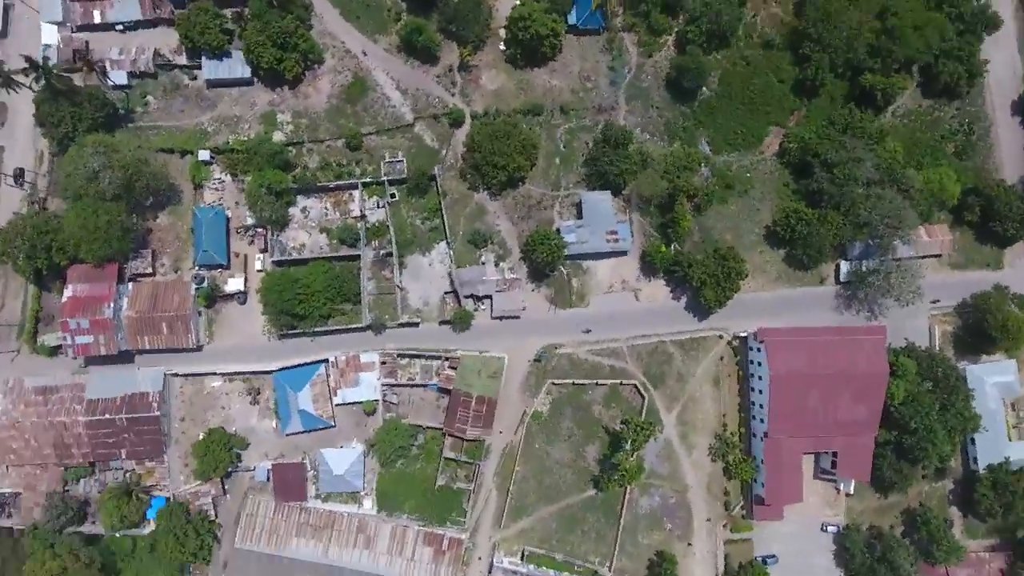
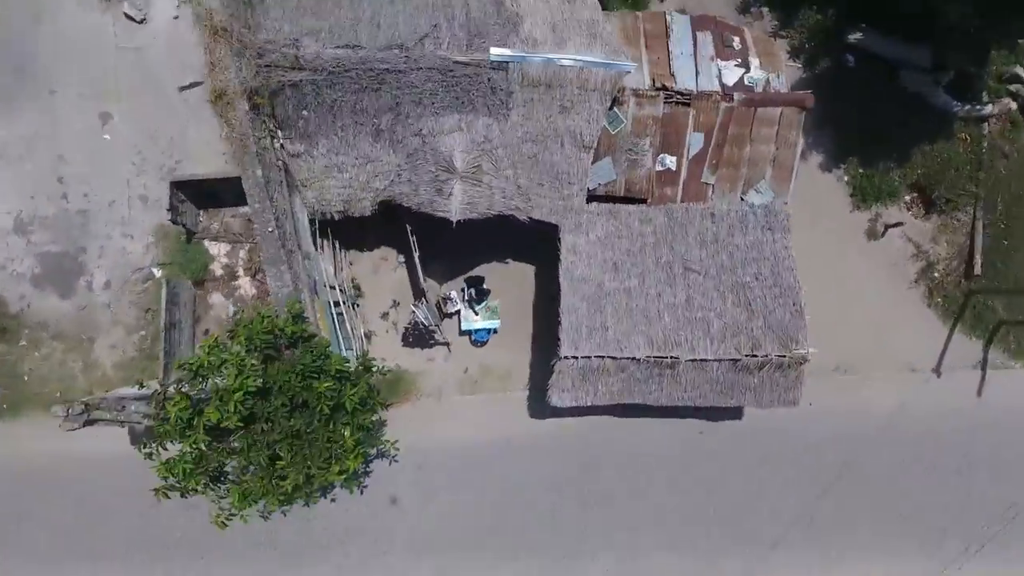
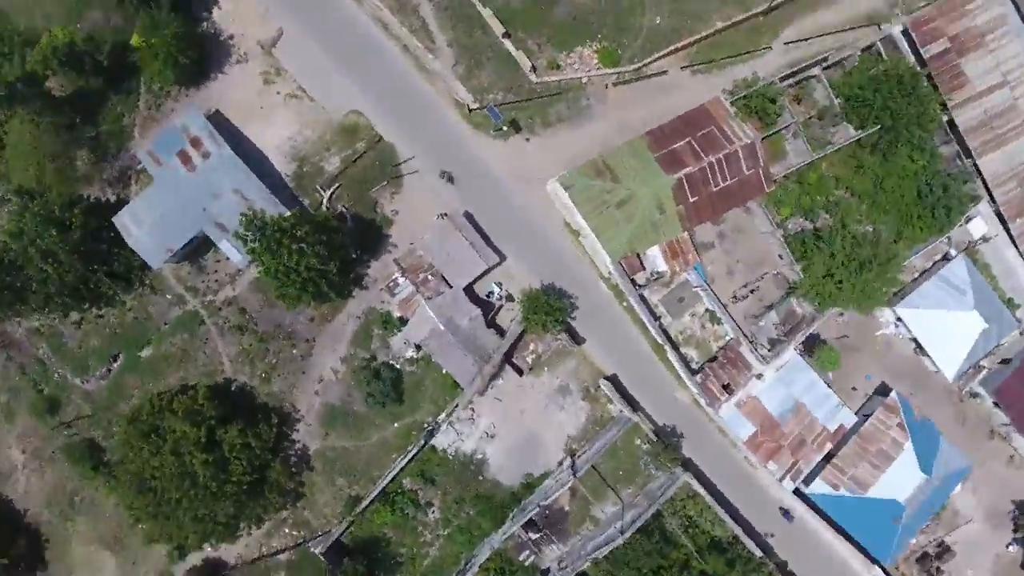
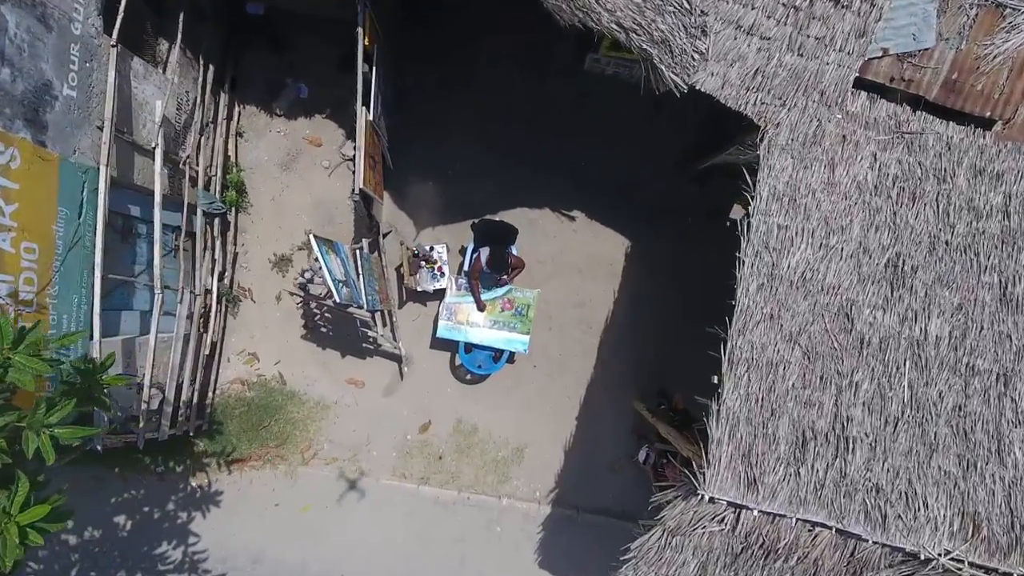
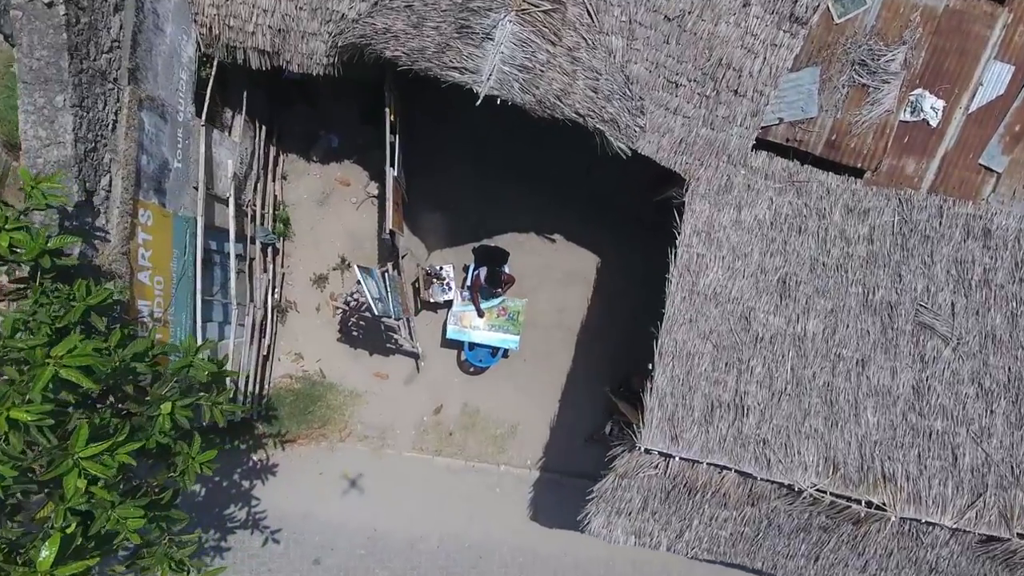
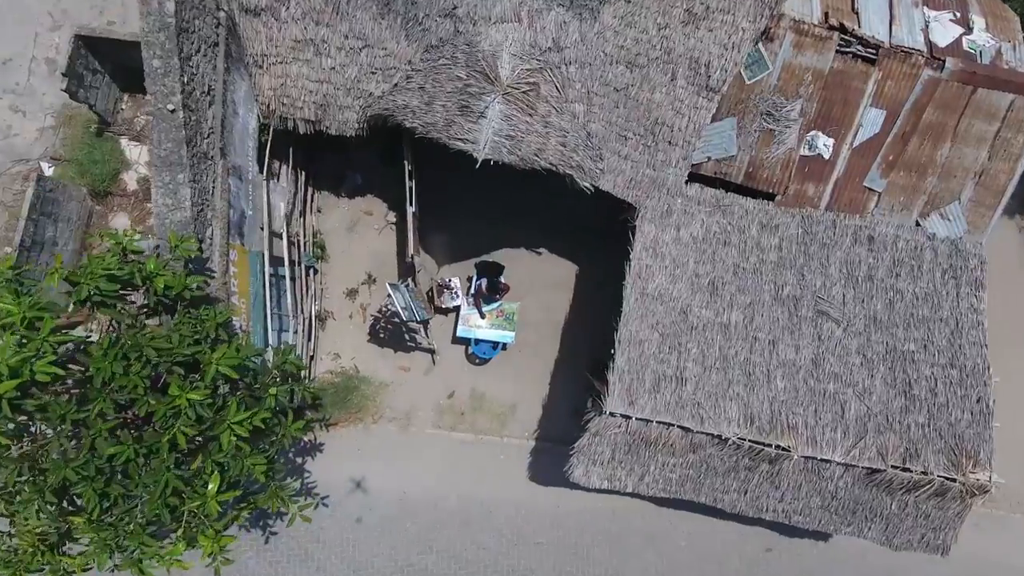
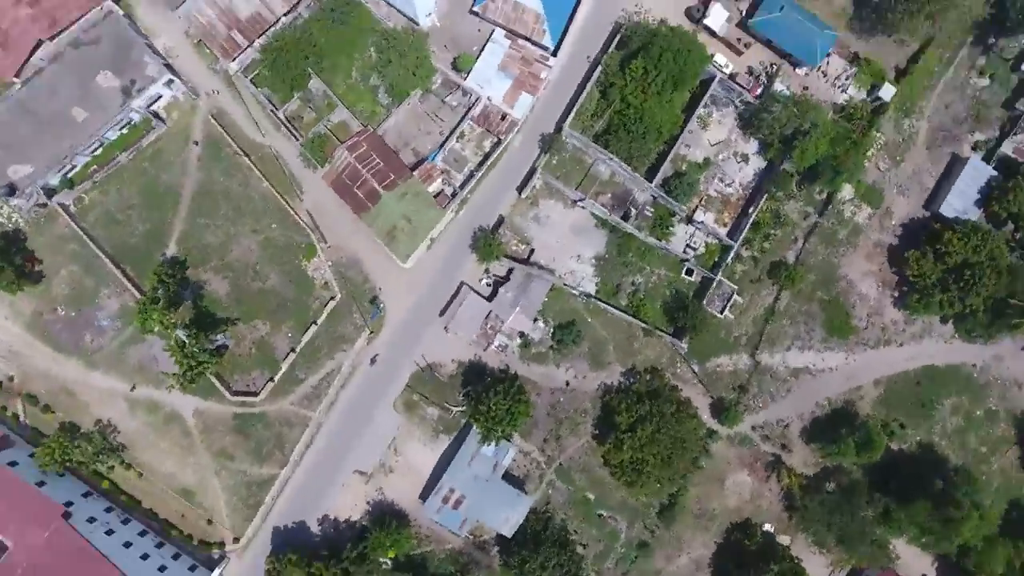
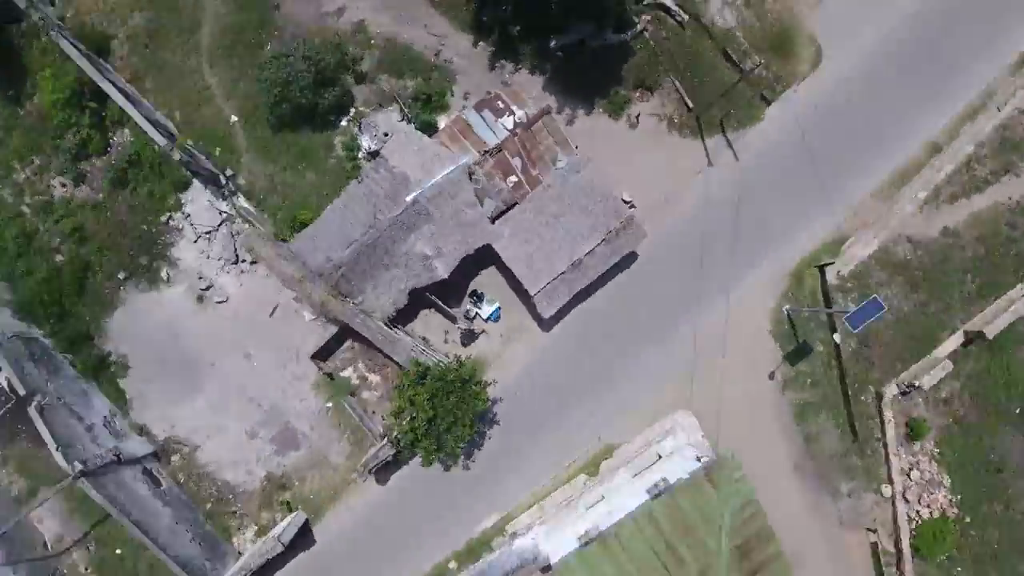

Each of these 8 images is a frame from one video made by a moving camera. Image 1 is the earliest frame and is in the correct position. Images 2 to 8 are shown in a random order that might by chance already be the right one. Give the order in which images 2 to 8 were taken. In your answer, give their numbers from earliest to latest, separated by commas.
7, 3, 8, 2, 6, 5, 4
